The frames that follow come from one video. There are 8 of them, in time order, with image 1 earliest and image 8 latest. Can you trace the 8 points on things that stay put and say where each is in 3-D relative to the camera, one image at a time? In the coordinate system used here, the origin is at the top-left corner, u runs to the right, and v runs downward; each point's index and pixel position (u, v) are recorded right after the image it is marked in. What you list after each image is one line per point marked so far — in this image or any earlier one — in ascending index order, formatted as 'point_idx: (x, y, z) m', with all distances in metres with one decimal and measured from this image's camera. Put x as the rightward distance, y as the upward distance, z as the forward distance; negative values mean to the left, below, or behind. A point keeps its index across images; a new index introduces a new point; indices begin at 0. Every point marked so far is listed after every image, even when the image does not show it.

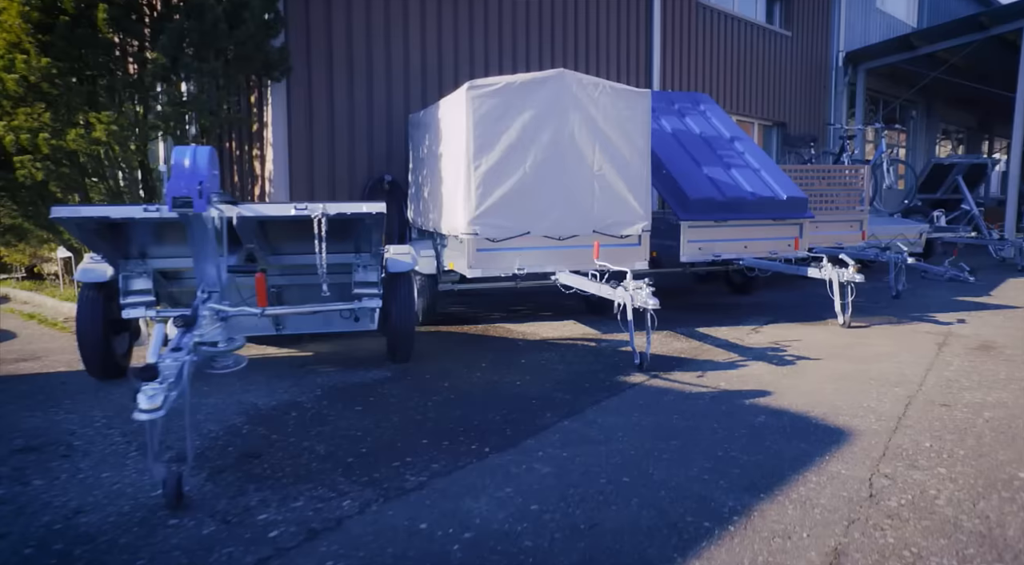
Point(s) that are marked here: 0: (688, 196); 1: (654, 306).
0: (+2.0, +1.0, +7.7) m
1: (+1.0, -0.2, +4.7) m
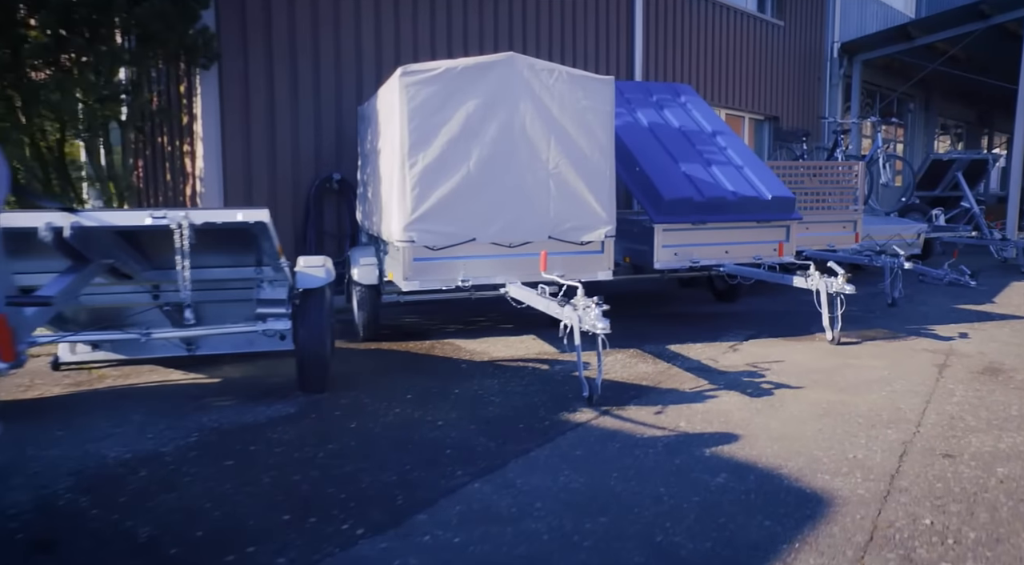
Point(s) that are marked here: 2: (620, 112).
0: (+1.6, +0.9, +7.0) m
1: (+0.5, -0.3, +4.0) m
2: (+1.3, +2.1, +8.2) m
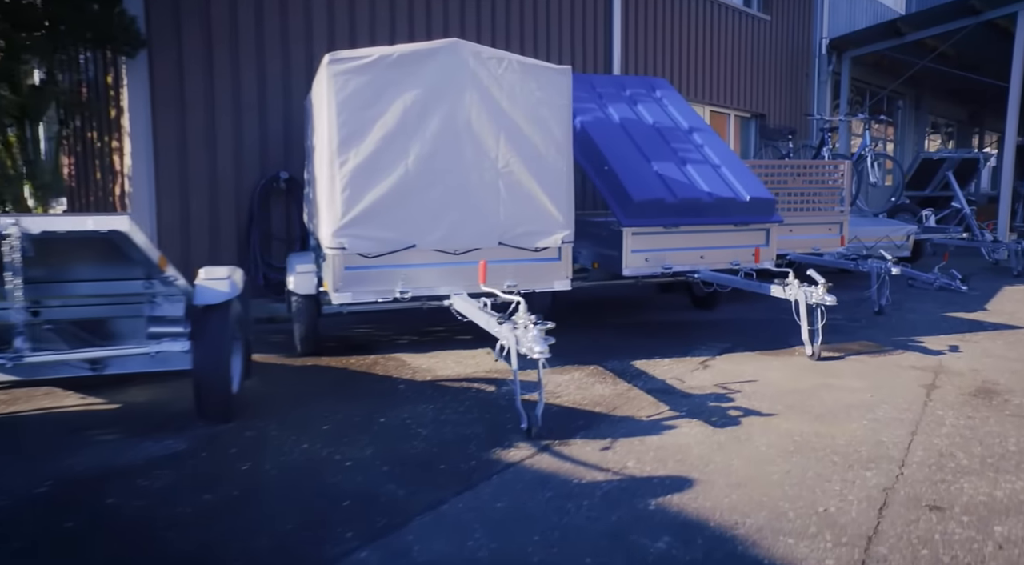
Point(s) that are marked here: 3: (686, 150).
0: (+1.2, +0.8, +6.5) m
1: (+0.2, -0.4, +3.4) m
2: (+0.9, +2.0, +7.7) m
3: (+1.9, +1.5, +7.4) m
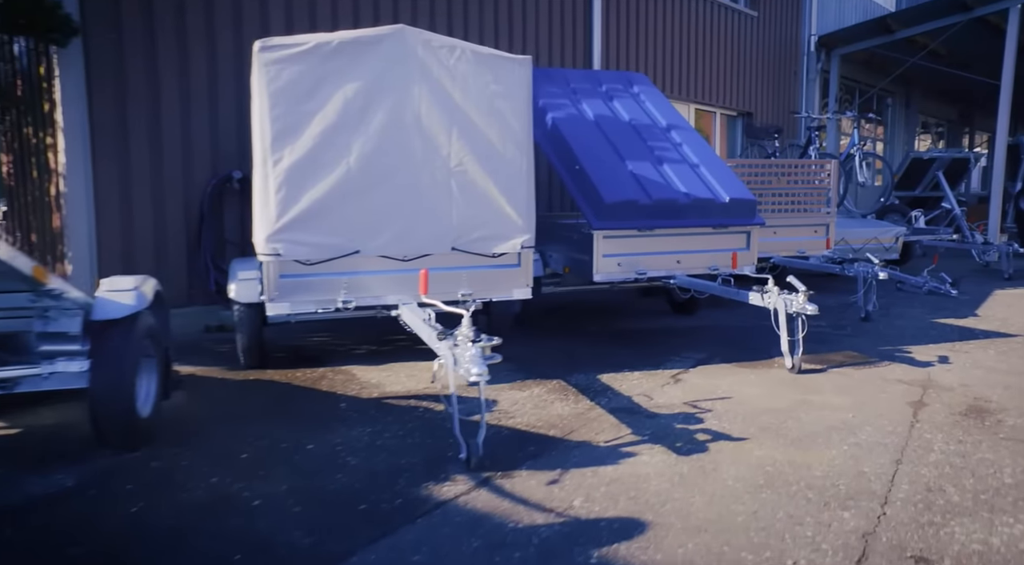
0: (+0.8, +0.8, +6.1) m
1: (-0.1, -0.4, +3.0) m
2: (+0.5, +1.9, +7.3) m
3: (+1.6, +1.4, +7.0) m
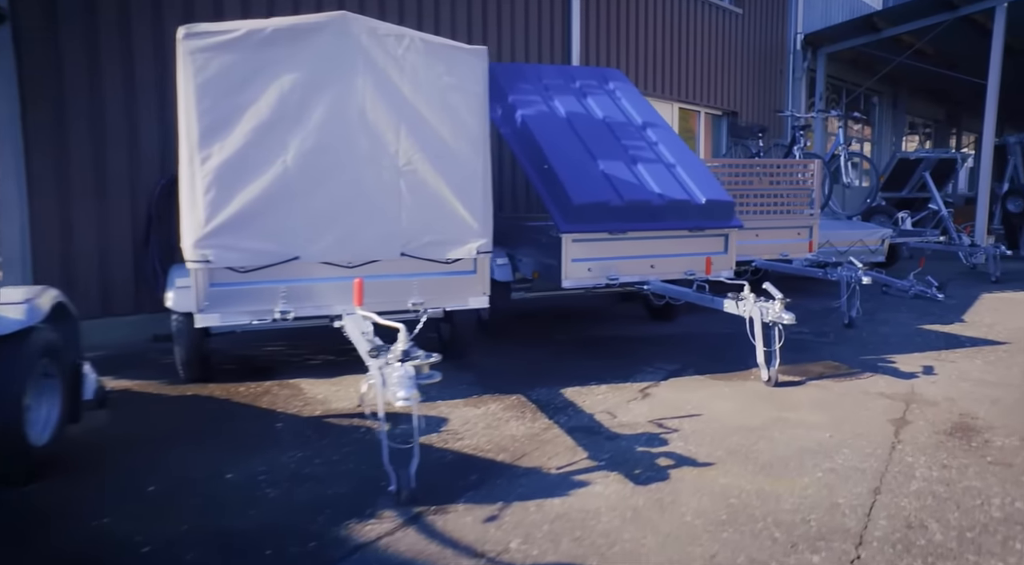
0: (+0.5, +0.7, +5.8) m
1: (-0.4, -0.5, +2.7) m
2: (+0.2, +1.9, +6.9) m
3: (+1.3, +1.4, +6.7) m
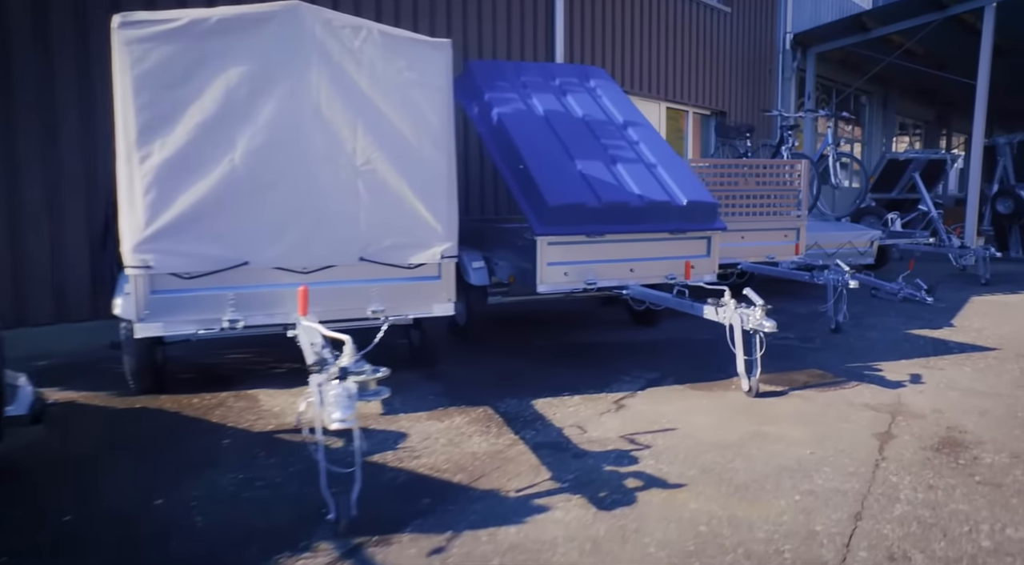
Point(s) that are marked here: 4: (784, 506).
0: (+0.3, +0.7, +5.6) m
1: (-0.6, -0.5, +2.5) m
2: (0.0, +1.9, +6.7) m
3: (+1.0, +1.3, +6.5) m
4: (+1.2, -1.0, +2.9) m
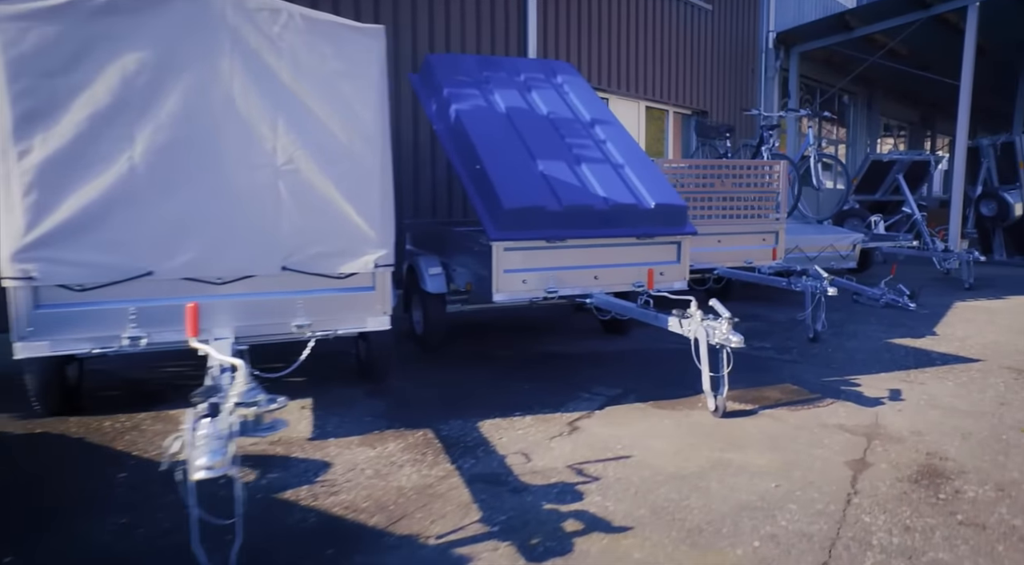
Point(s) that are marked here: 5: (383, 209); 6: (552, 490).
0: (-0.1, +0.6, +5.2) m
1: (-0.9, -0.6, +2.1) m
2: (-0.4, +1.8, +6.3) m
3: (+0.7, +1.3, +6.1) m
4: (+0.9, -1.0, +2.5) m
5: (-0.7, +0.4, +3.8) m
6: (+0.2, -1.0, +3.1) m
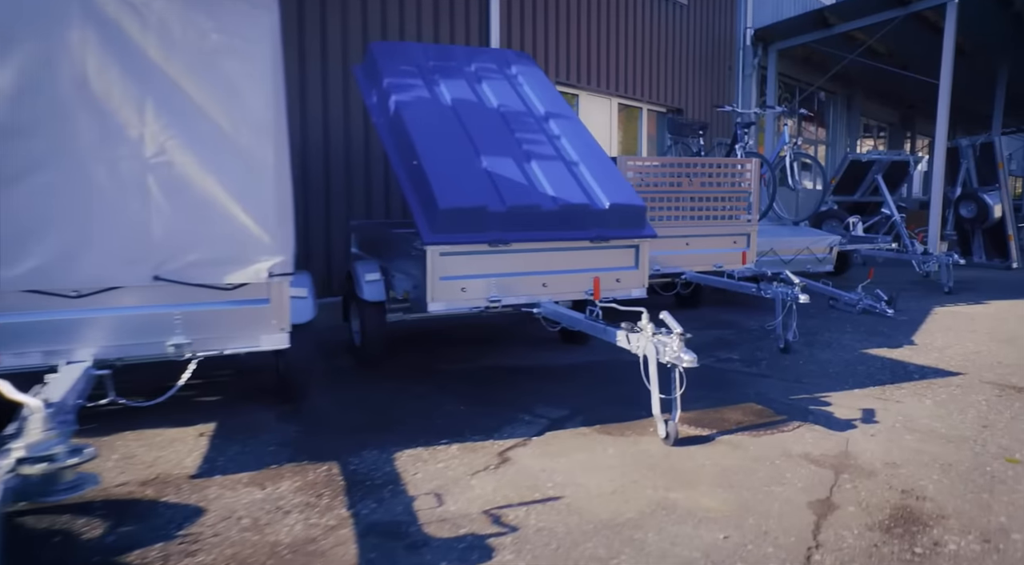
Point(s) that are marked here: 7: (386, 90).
0: (-0.5, +0.5, +4.7) m
1: (-1.3, -0.6, +1.5) m
2: (-0.9, +1.7, +5.8) m
3: (+0.2, +1.2, +5.6) m
4: (+0.5, -1.1, +2.0) m
5: (-1.1, +0.4, +3.3) m
6: (-0.2, -1.0, +2.6) m
7: (-1.1, +1.6, +5.7) m
